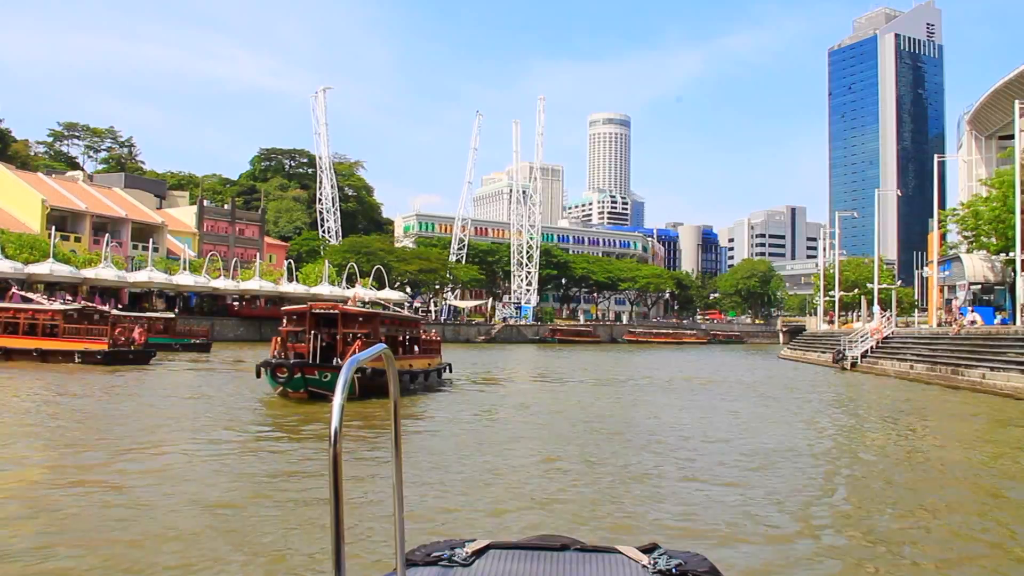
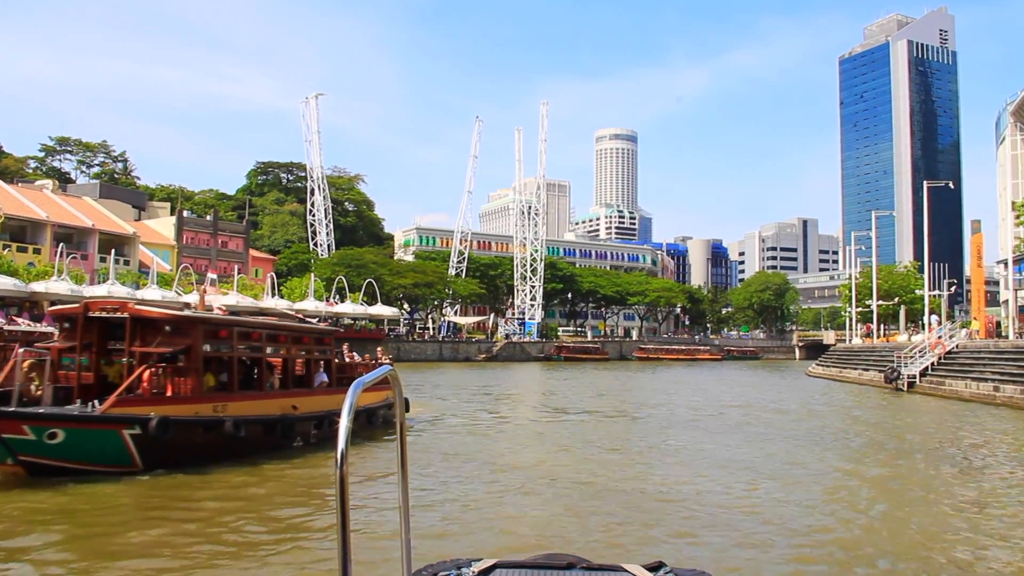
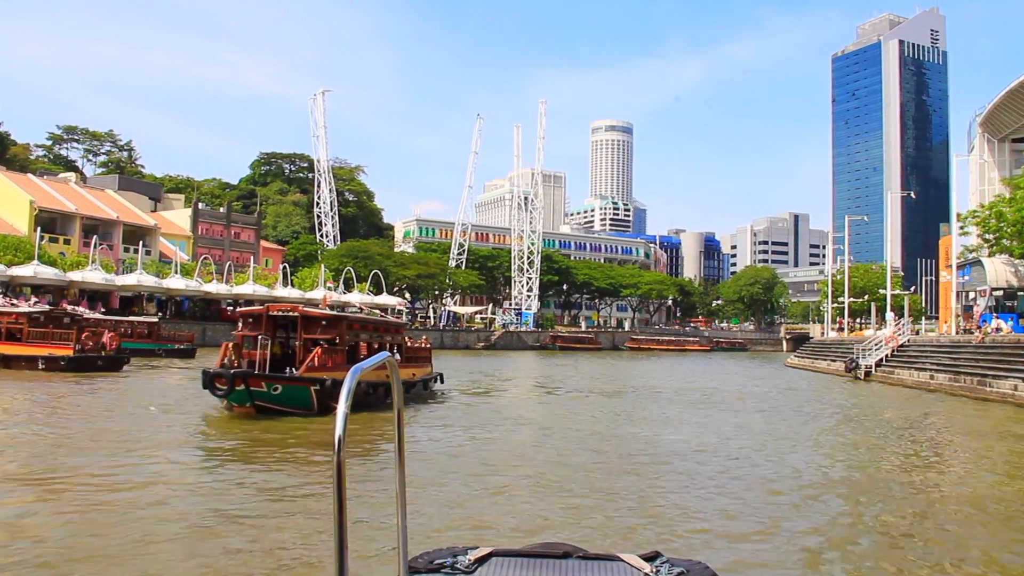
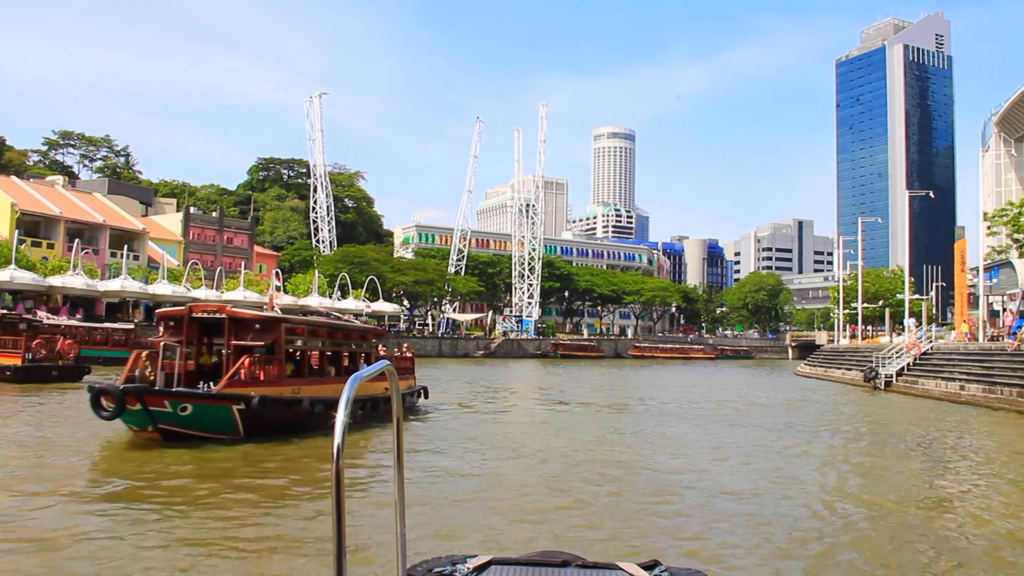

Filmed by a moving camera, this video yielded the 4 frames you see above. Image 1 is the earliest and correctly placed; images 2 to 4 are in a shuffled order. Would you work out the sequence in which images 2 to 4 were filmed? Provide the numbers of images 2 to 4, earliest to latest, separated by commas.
3, 4, 2
